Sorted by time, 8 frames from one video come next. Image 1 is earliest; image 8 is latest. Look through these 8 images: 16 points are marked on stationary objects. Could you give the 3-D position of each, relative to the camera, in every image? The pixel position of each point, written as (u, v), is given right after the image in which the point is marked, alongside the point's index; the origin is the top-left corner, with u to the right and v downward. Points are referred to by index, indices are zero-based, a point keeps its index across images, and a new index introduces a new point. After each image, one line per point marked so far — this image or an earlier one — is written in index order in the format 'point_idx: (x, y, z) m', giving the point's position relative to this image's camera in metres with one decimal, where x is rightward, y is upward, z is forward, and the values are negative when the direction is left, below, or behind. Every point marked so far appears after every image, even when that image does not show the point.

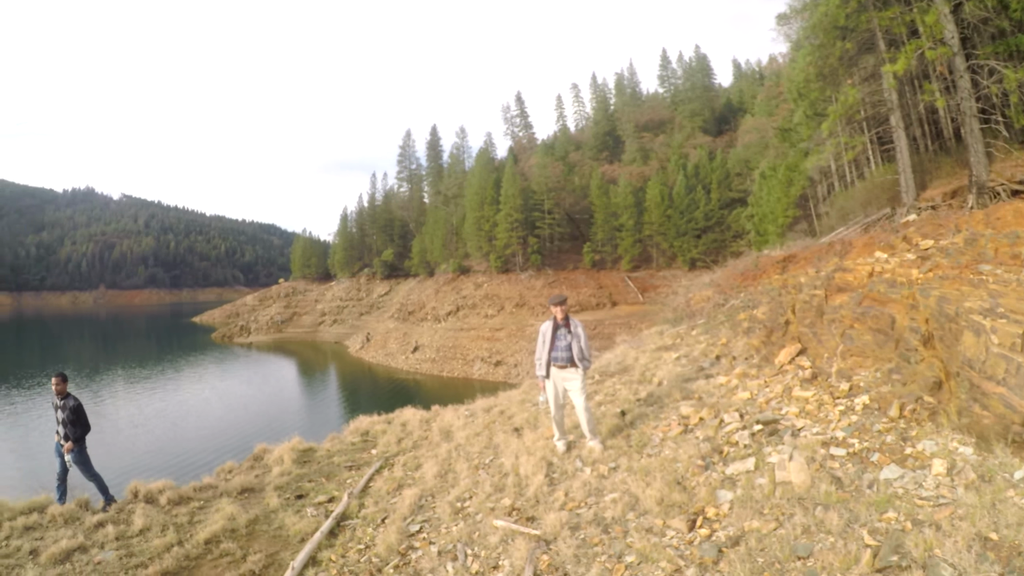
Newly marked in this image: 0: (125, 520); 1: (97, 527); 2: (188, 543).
0: (-3.1, -1.8, +6.7) m
1: (-3.2, -1.8, +6.4) m
2: (-2.6, -2.0, +6.6) m
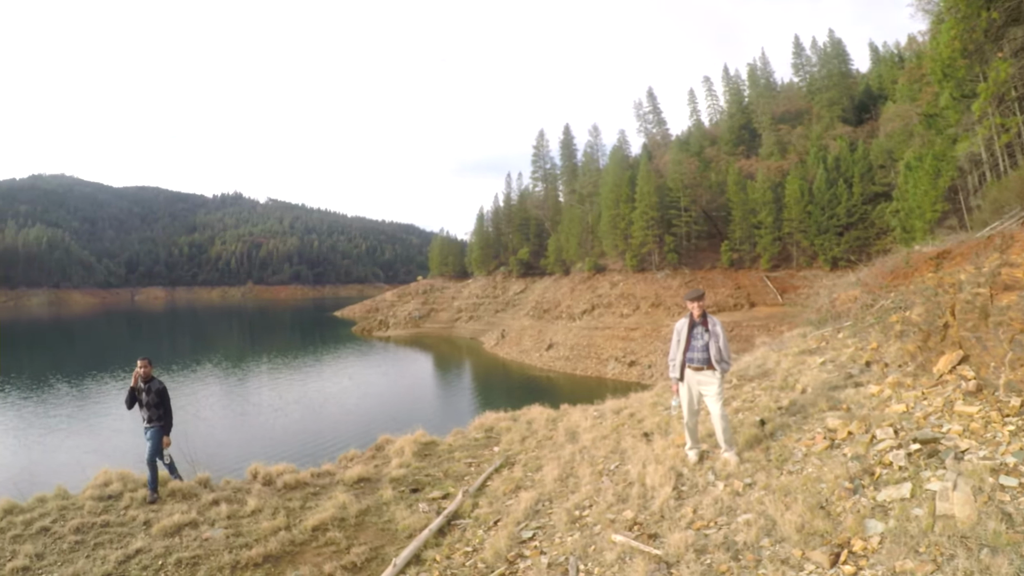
0: (-2.2, -1.8, +7.1) m
1: (-2.4, -1.8, +6.8) m
2: (-1.7, -2.0, +6.9) m
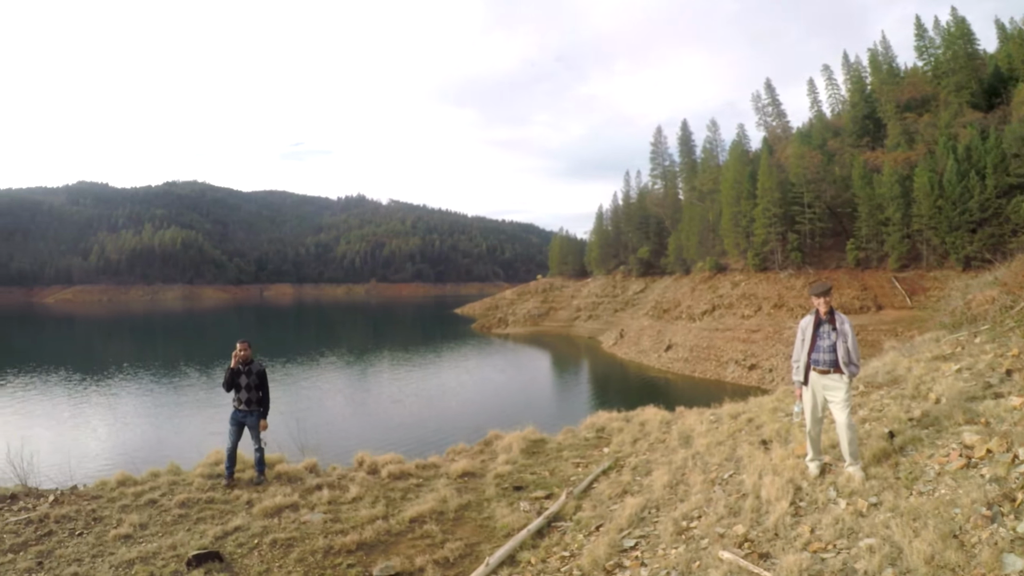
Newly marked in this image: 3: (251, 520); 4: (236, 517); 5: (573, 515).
0: (-1.4, -1.8, +7.4) m
1: (-1.7, -1.7, +7.2) m
2: (-1.0, -2.0, +7.1) m
3: (-2.0, -1.8, +6.5) m
4: (-2.1, -1.8, +6.5) m
5: (+0.6, -2.2, +8.2) m
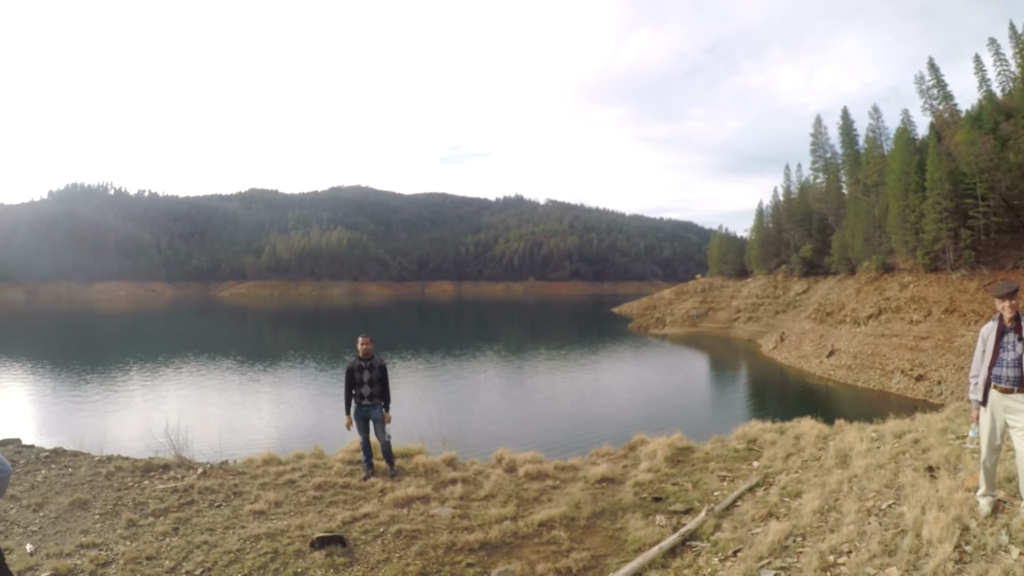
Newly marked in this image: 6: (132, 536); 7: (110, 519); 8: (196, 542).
0: (-0.3, -1.8, +7.7) m
1: (-0.6, -1.8, +7.5) m
2: (+0.1, -2.0, +7.3) m
3: (-1.1, -1.8, +6.9) m
4: (-1.2, -1.8, +7.0) m
5: (+1.8, -2.2, +7.9) m
6: (-2.7, -1.7, +6.0) m
7: (-3.0, -1.7, +6.2) m
8: (-2.3, -1.8, +6.1) m
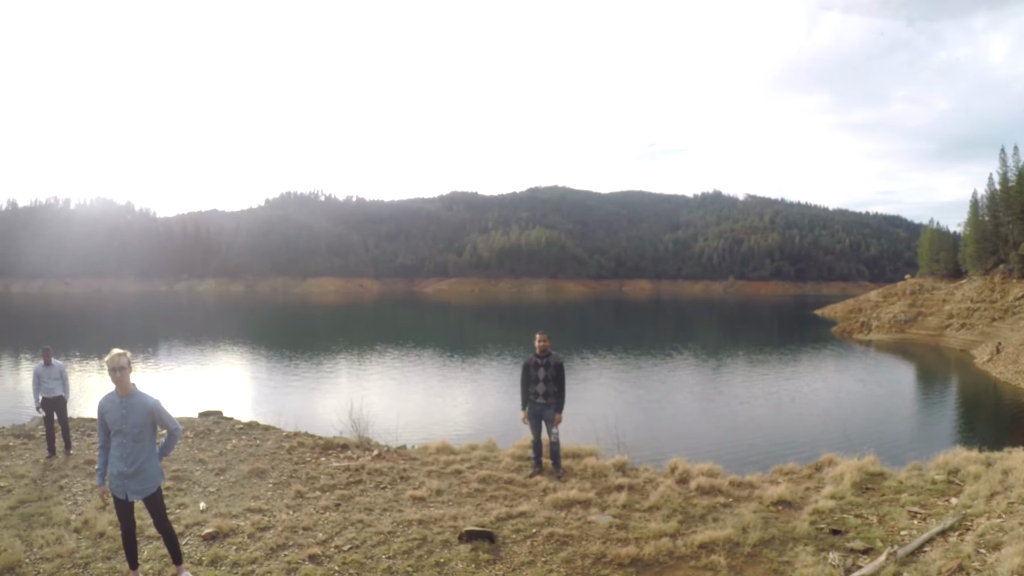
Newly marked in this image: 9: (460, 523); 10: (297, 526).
0: (+1.2, -1.8, +7.2) m
1: (+0.9, -1.7, +7.1) m
2: (+1.4, -2.0, +6.7) m
3: (+0.2, -1.8, +6.7) m
4: (+0.1, -1.7, +6.8) m
5: (+3.3, -2.3, +6.8) m
6: (-1.6, -1.6, +6.4) m
7: (-1.8, -1.6, +6.6) m
8: (-1.2, -1.7, +6.3) m
9: (-0.4, -1.8, +6.4) m
10: (-1.5, -1.7, +6.0) m
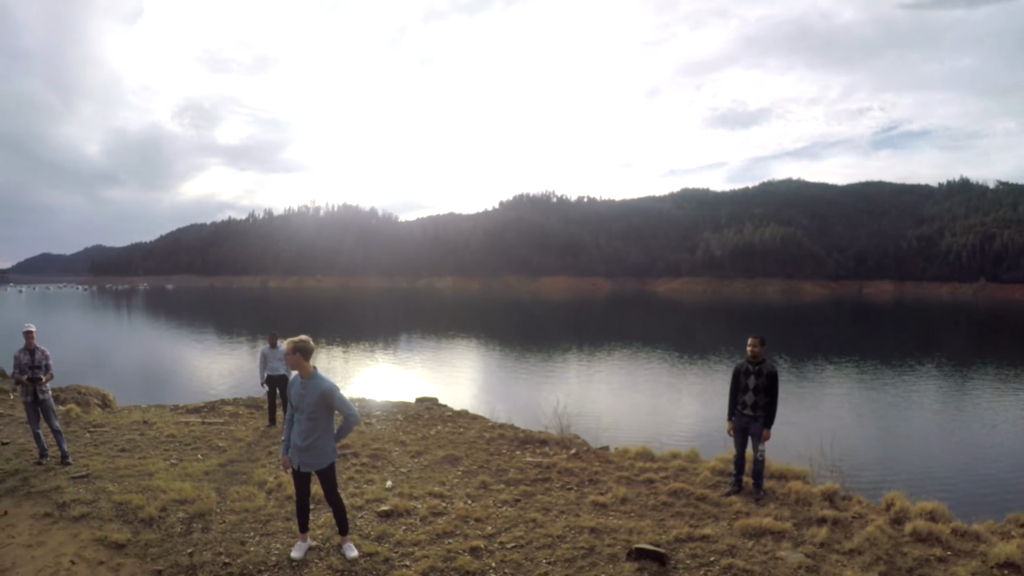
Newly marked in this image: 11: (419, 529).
0: (+2.6, -1.8, +6.1) m
1: (+2.3, -1.8, +6.2) m
2: (+2.7, -2.0, +5.6) m
3: (+1.6, -1.8, +6.1) m
4: (+1.5, -1.8, +6.2) m
5: (+4.4, -2.3, +4.9) m
6: (-0.3, -1.6, +6.5) m
7: (-0.3, -1.6, +6.8) m
8: (+0.1, -1.7, +6.3) m
9: (+0.9, -1.8, +6.0) m
10: (-0.3, -1.7, +6.1) m
11: (-0.6, -1.7, +6.0) m
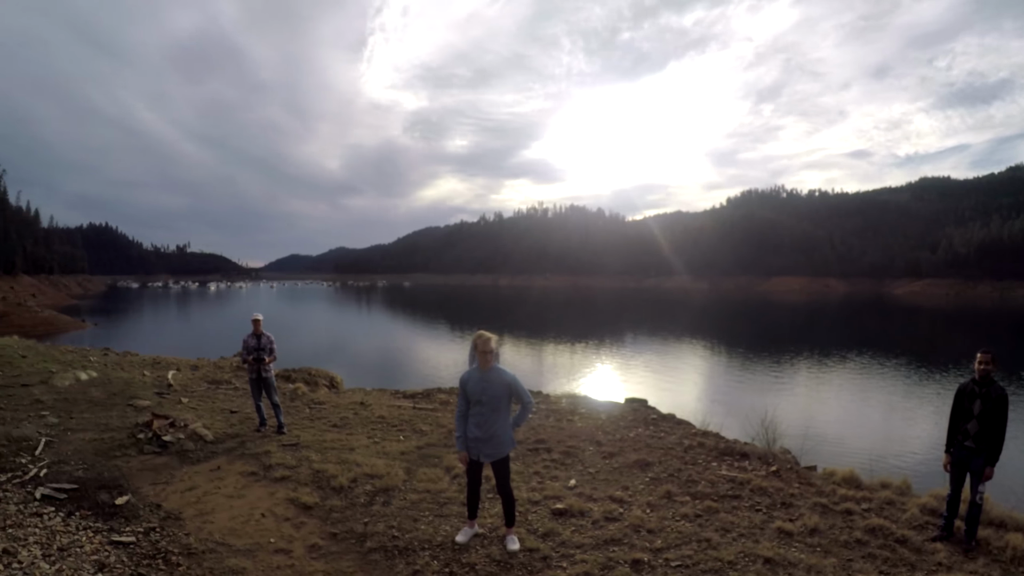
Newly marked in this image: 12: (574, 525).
0: (+3.5, -1.9, +4.7) m
1: (+3.3, -1.8, +4.9) m
2: (+3.3, -2.1, +4.2) m
3: (+2.6, -1.8, +5.1) m
4: (+2.6, -1.8, +5.3) m
5: (+4.6, -2.4, +2.9) m
6: (+1.1, -1.6, +6.3) m
7: (+1.1, -1.6, +6.6) m
8: (+1.3, -1.7, +5.9) m
9: (+1.9, -1.8, +5.4) m
10: (+0.9, -1.7, +5.9) m
11: (+0.5, -1.7, +6.0) m
12: (+0.4, -1.7, +6.1) m
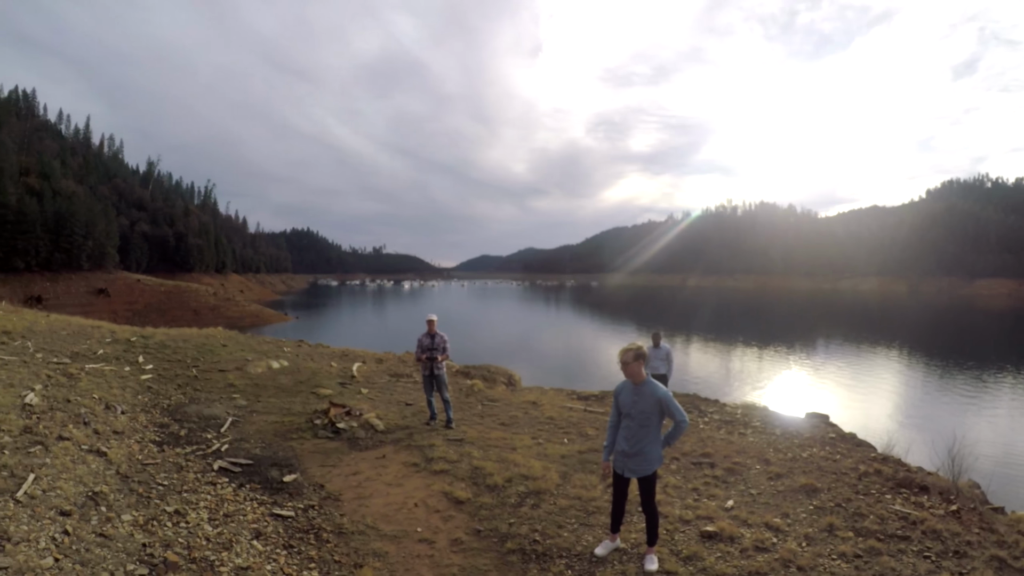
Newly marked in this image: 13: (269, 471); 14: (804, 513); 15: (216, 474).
0: (+3.8, -2.1, +3.4) m
1: (+3.7, -2.0, +3.6) m
2: (+3.5, -2.3, +3.0) m
3: (+3.1, -2.0, +4.1) m
4: (+3.1, -2.0, +4.2) m
5: (+4.2, -2.7, +1.3) m
6: (+2.1, -1.7, +5.7) m
7: (+2.3, -1.7, +6.0) m
8: (+2.2, -1.9, +5.3) m
9: (+2.5, -2.0, +4.5) m
10: (+1.8, -1.8, +5.4) m
11: (+1.5, -1.8, +5.6) m
12: (+1.4, -1.8, +5.7) m
13: (-1.7, -1.3, +6.1) m
14: (+2.2, -1.6, +6.0) m
15: (-2.0, -1.3, +5.9) m
